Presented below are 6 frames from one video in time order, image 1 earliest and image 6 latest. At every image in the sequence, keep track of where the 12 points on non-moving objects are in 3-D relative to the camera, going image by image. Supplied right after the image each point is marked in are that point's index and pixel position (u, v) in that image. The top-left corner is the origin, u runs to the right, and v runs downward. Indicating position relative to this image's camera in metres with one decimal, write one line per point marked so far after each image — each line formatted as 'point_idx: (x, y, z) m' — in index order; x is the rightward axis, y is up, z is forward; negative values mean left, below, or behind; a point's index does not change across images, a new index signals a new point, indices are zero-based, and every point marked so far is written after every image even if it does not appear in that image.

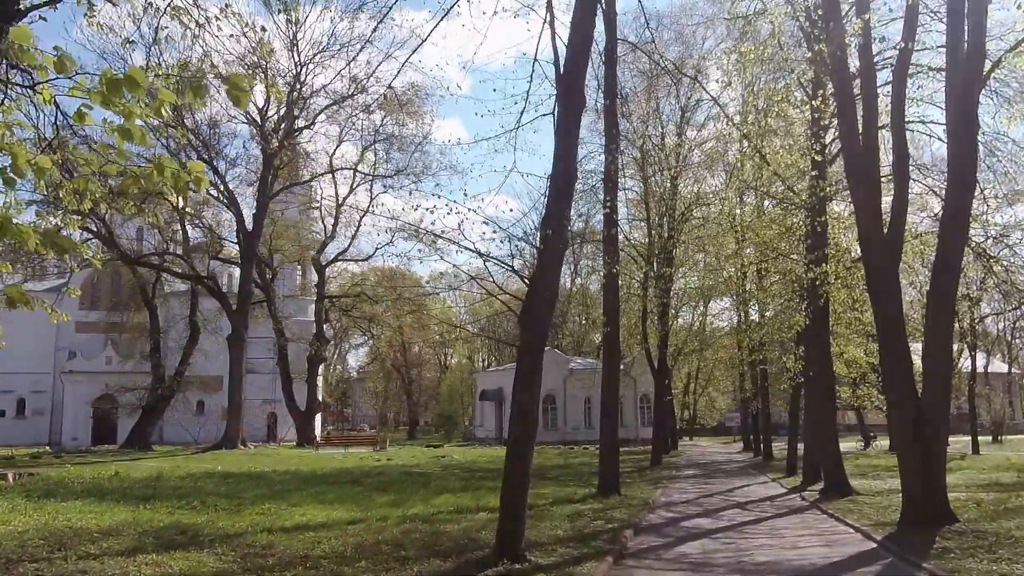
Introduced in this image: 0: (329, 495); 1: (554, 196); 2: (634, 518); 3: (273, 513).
0: (-3.0, -3.4, +14.1) m
1: (+0.4, +1.0, +8.6) m
2: (+1.7, -3.3, +12.4) m
3: (-3.3, -3.0, +11.8) m
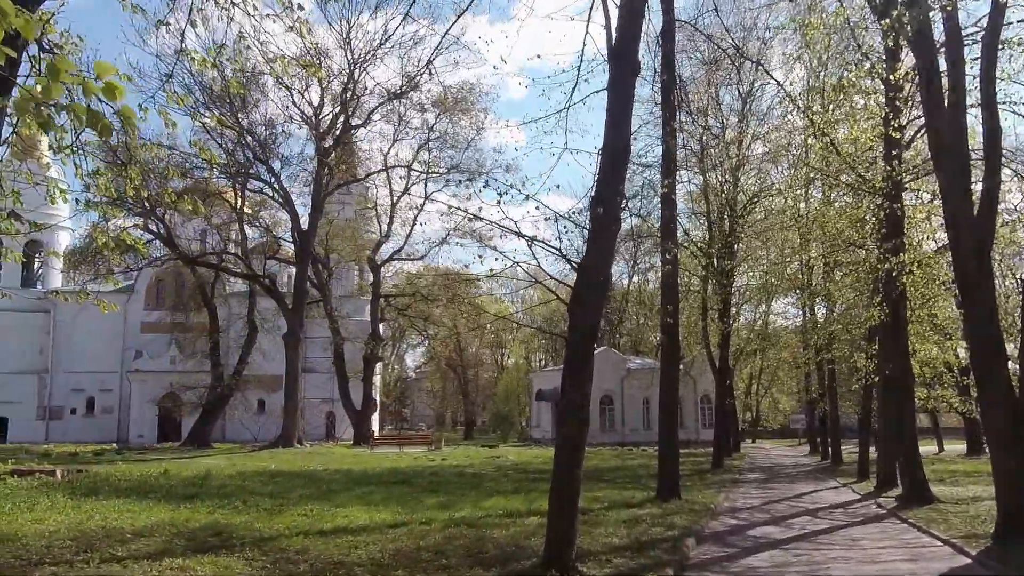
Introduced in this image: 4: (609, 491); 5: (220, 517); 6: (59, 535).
0: (-2.2, -3.3, +13.7) m
1: (+0.8, +1.1, +7.9) m
2: (+2.4, -3.2, +11.7) m
3: (-2.6, -2.9, +11.3) m
4: (+1.9, -3.9, +16.9) m
5: (-3.6, -2.8, +10.8) m
6: (-4.6, -2.5, +8.9) m
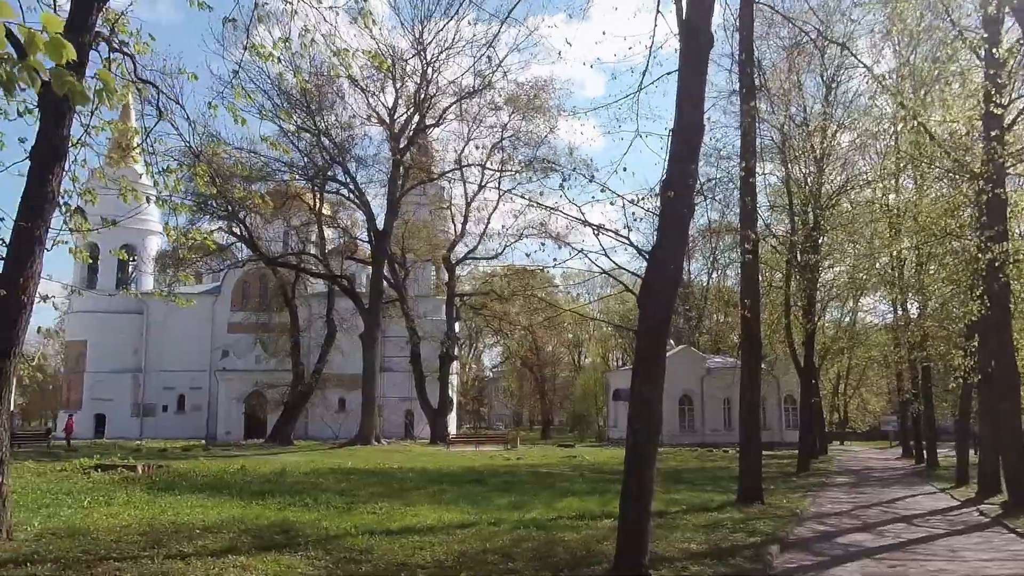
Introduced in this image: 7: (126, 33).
0: (-1.0, -3.2, +13.5) m
1: (+1.4, +1.2, +7.5) m
2: (+3.4, -3.1, +11.0) m
3: (-1.7, -2.9, +11.1) m
4: (+3.3, -3.8, +16.3) m
5: (-2.7, -2.8, +10.7) m
6: (-3.9, -2.5, +8.9) m
7: (-4.4, +2.9, +10.0) m
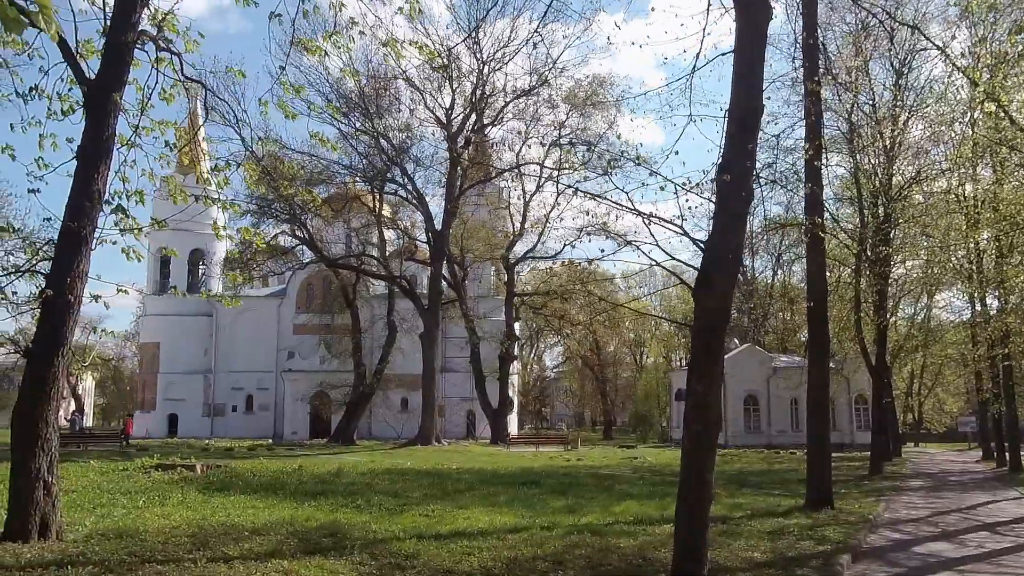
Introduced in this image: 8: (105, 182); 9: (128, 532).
0: (-0.2, -3.2, +13.2) m
1: (+1.8, +1.2, +7.0) m
2: (+4.0, -3.0, +10.4) m
3: (-1.0, -2.9, +10.9) m
4: (+4.3, -3.8, +15.7) m
5: (-2.1, -2.8, +10.5) m
6: (-3.4, -2.5, +8.9) m
7: (-3.9, +2.9, +10.0) m
8: (-3.9, +1.0, +8.4) m
9: (-3.7, -2.4, +8.5) m
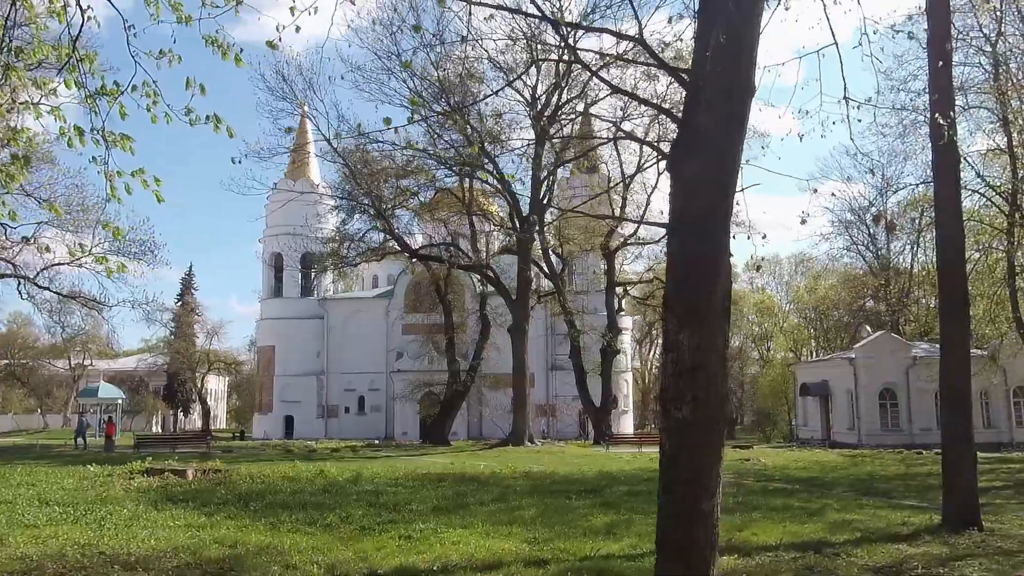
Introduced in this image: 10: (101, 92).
0: (+0.2, -2.7, +10.3) m
1: (+1.1, +1.8, +4.0) m
2: (+3.9, -2.4, +7.0) m
3: (-1.0, -2.4, +8.2) m
4: (+5.0, -3.1, +12.2) m
5: (-2.1, -2.3, +8.0) m
6: (-3.6, -2.1, +6.5) m
7: (-4.1, +3.3, +7.7) m
8: (-4.3, +1.4, +6.2) m
9: (-4.0, -2.0, +6.3) m
10: (-3.7, +1.8, +7.9) m
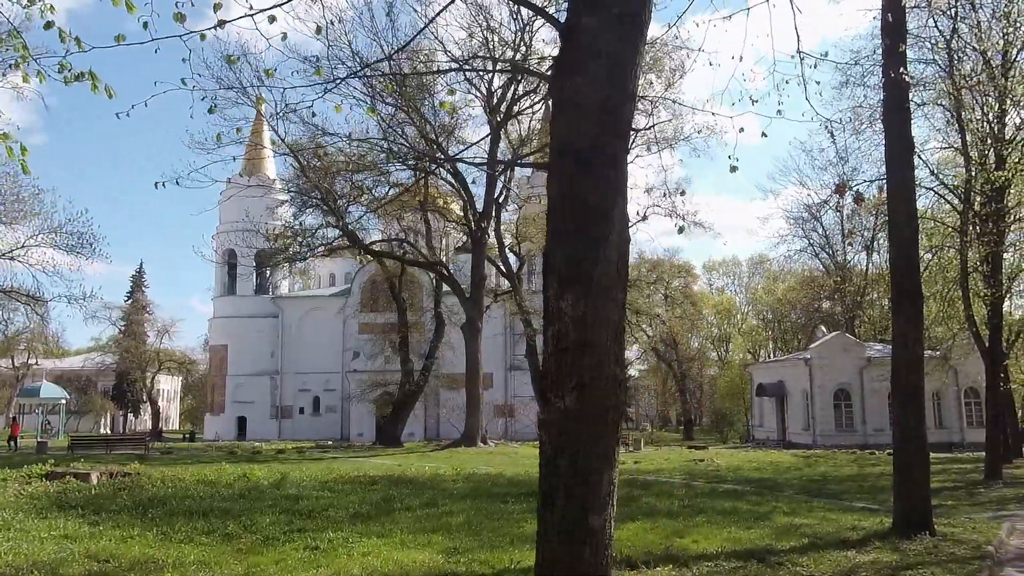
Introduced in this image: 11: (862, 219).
0: (-0.6, -2.5, +9.6) m
1: (+0.6, +1.9, +3.3) m
2: (+3.3, -2.3, +6.5) m
3: (-1.7, -2.2, +7.4) m
4: (+4.1, -3.0, +11.7) m
5: (-2.8, -2.2, +7.2) m
6: (-4.3, -1.9, +5.6) m
7: (-4.8, +3.5, +6.8) m
8: (-4.9, +1.6, +5.2) m
9: (-4.7, -1.8, +5.3) m
10: (-4.4, +1.9, +7.0) m
11: (+7.3, +1.7, +18.5) m
